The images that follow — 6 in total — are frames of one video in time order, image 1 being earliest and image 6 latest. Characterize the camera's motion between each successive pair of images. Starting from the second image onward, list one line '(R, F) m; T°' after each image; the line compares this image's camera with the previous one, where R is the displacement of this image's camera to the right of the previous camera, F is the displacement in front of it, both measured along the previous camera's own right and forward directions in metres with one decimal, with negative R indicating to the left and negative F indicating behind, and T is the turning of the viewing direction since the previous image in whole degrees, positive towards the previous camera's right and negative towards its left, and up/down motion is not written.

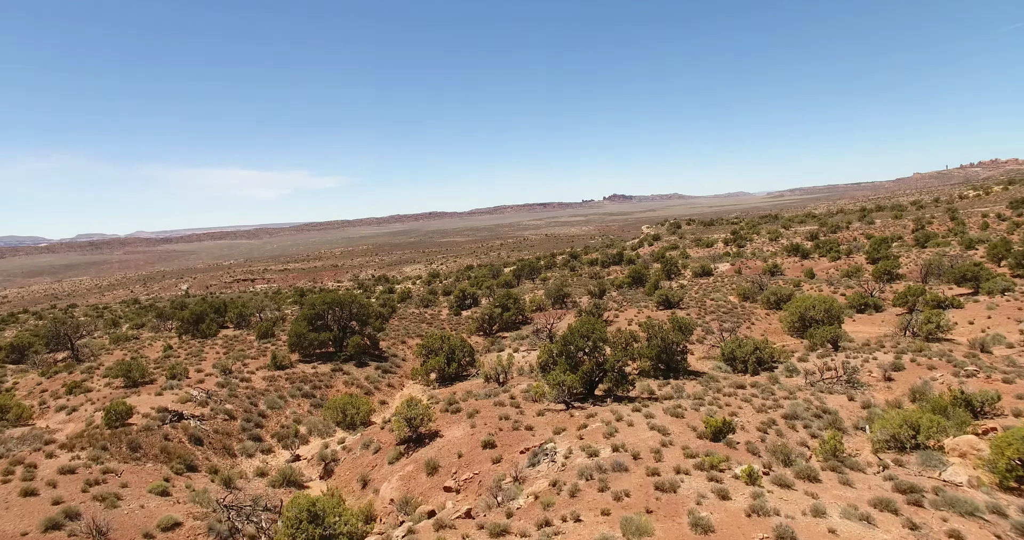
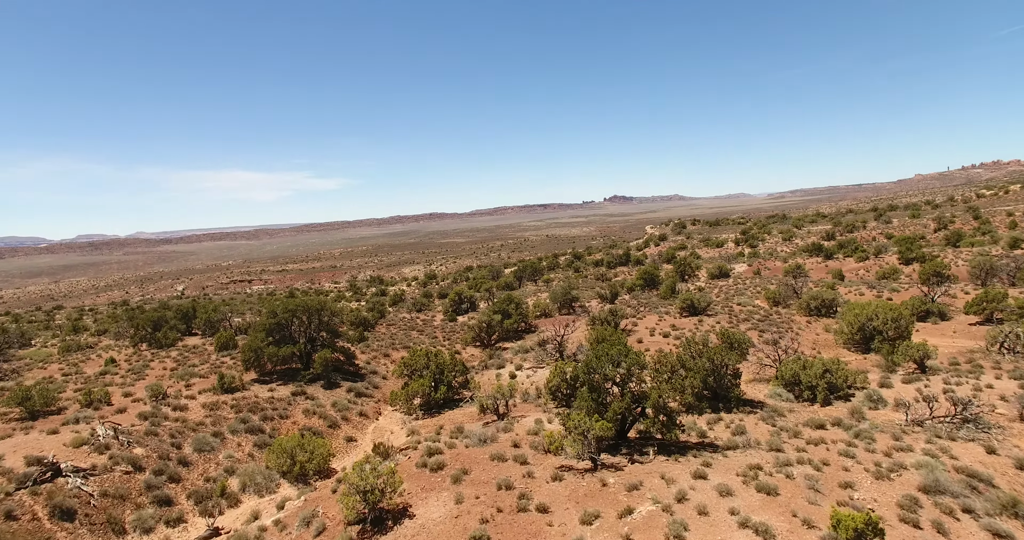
(-0.1, +5.4) m; 0°
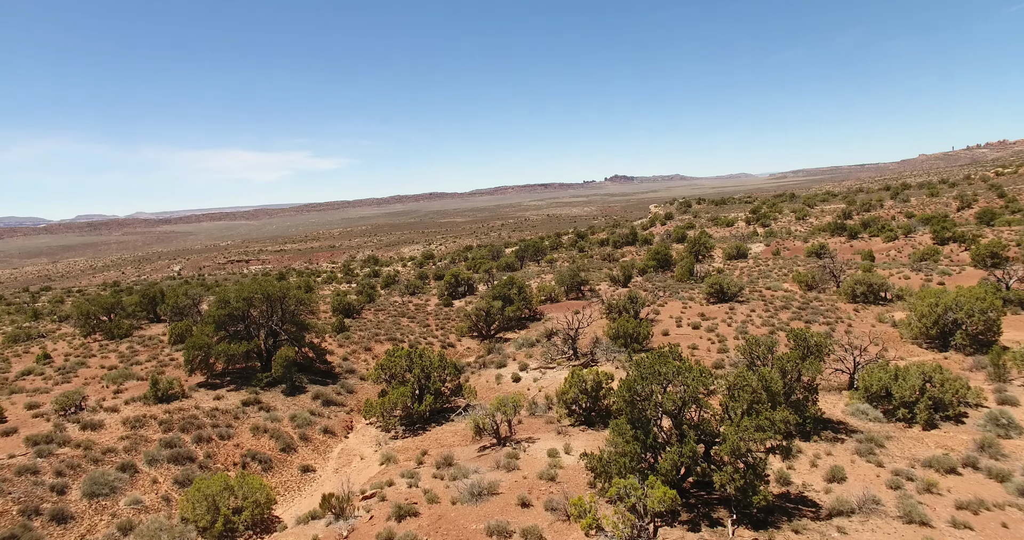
(-0.1, +4.8) m; 0°
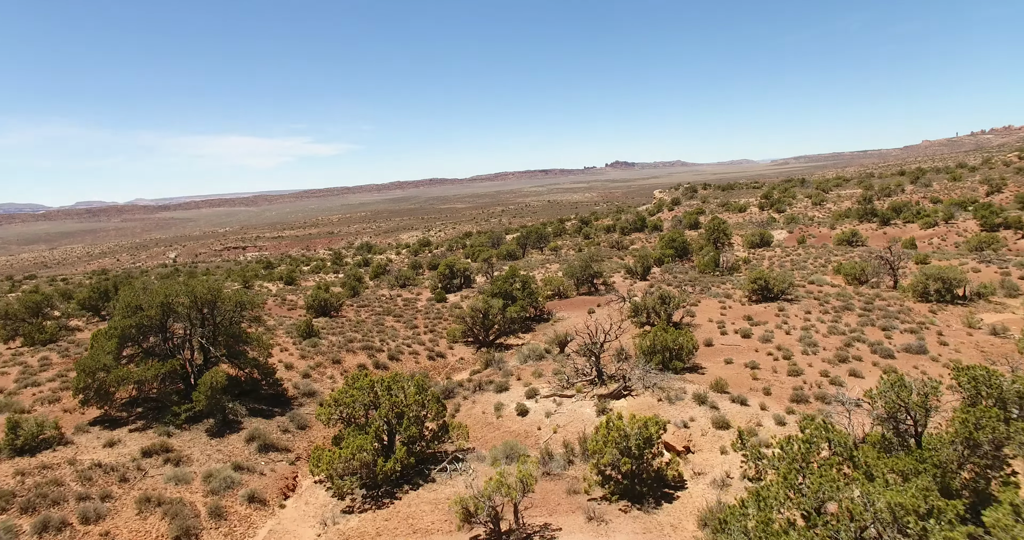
(-0.1, +5.6) m; 0°
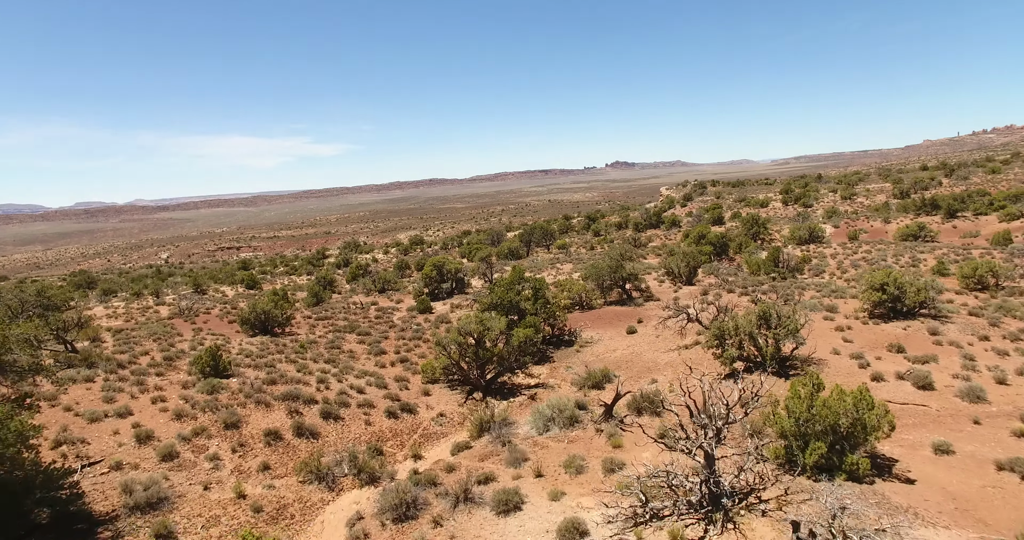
(-0.2, +9.2) m; 0°
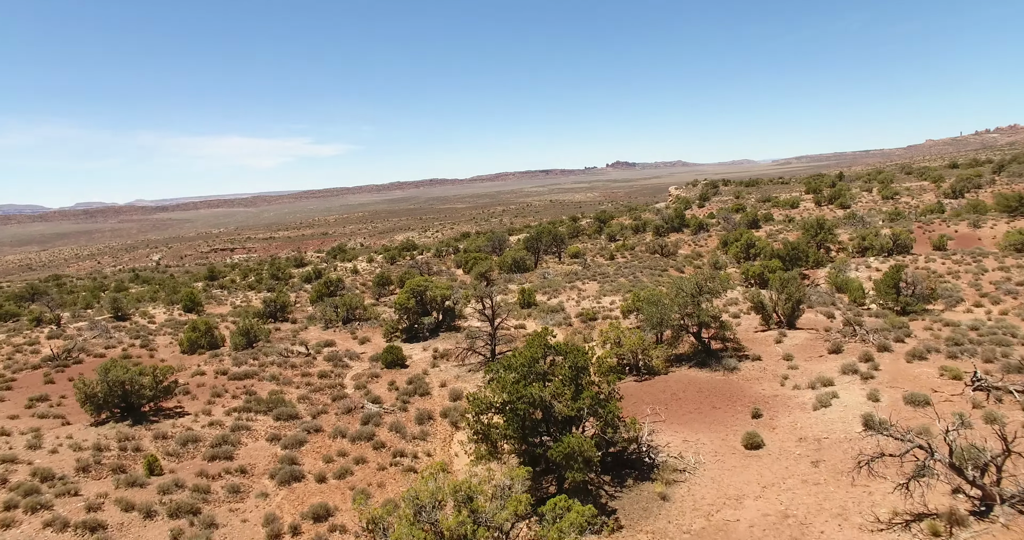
(-0.4, +10.4) m; 0°
